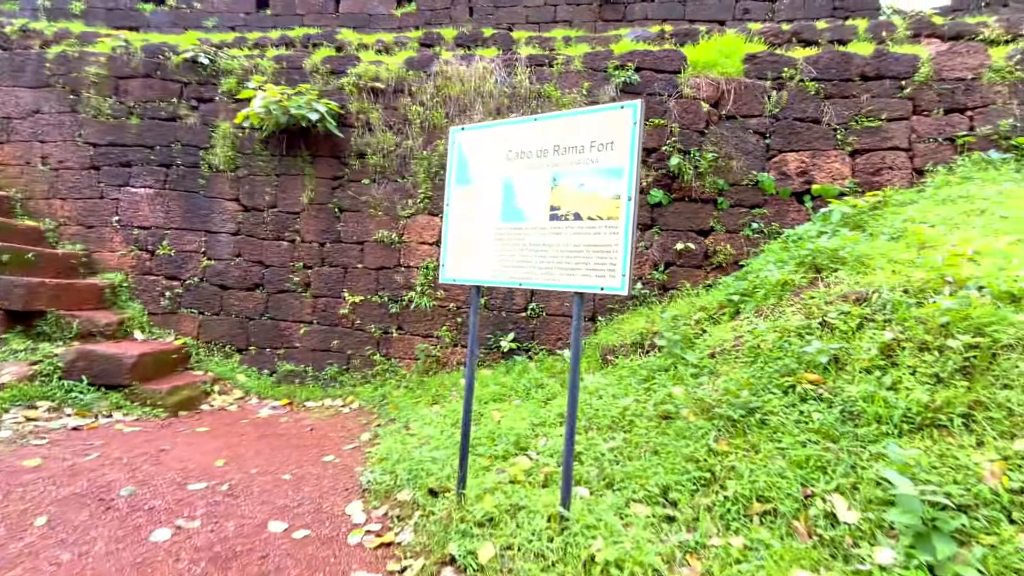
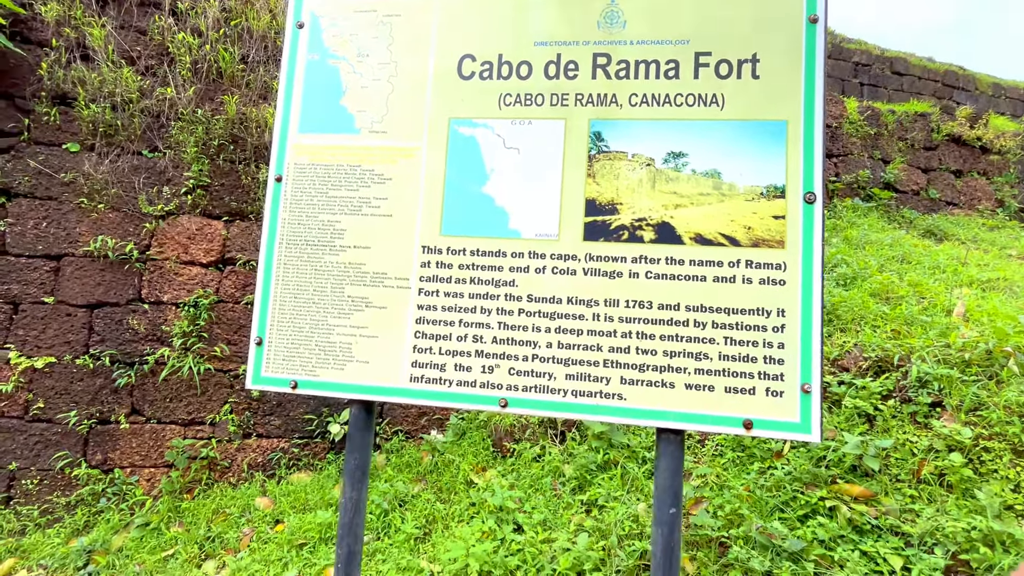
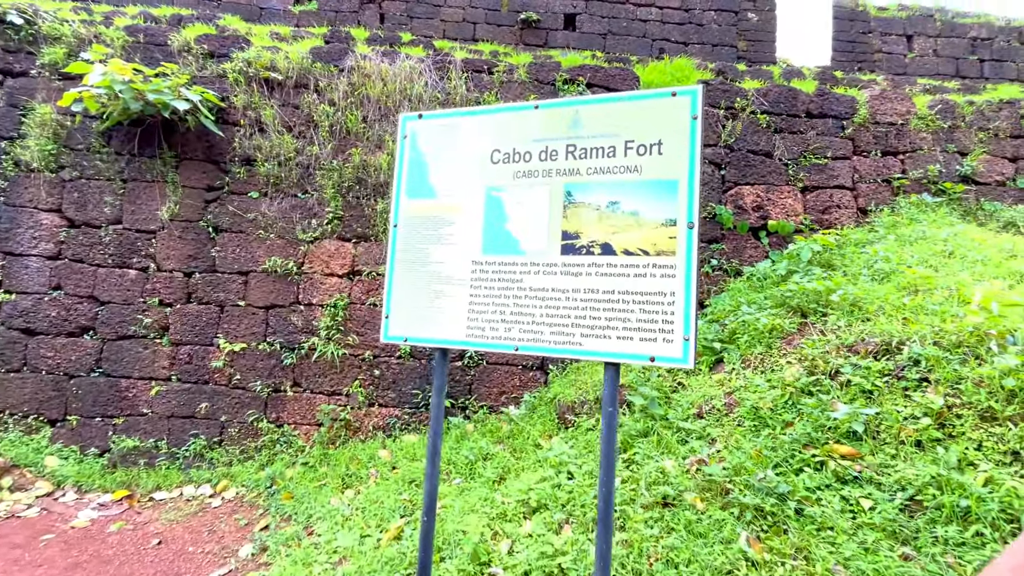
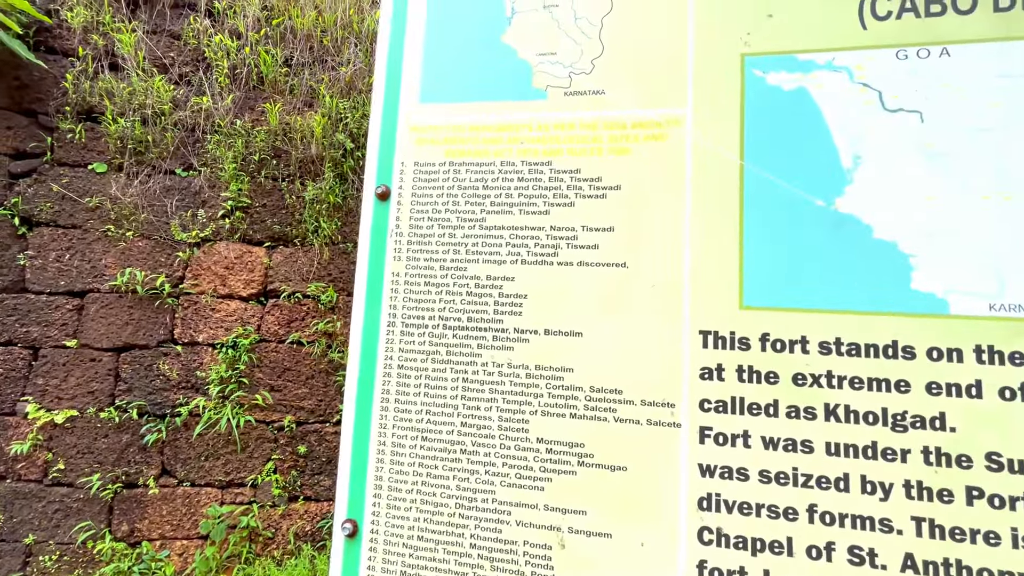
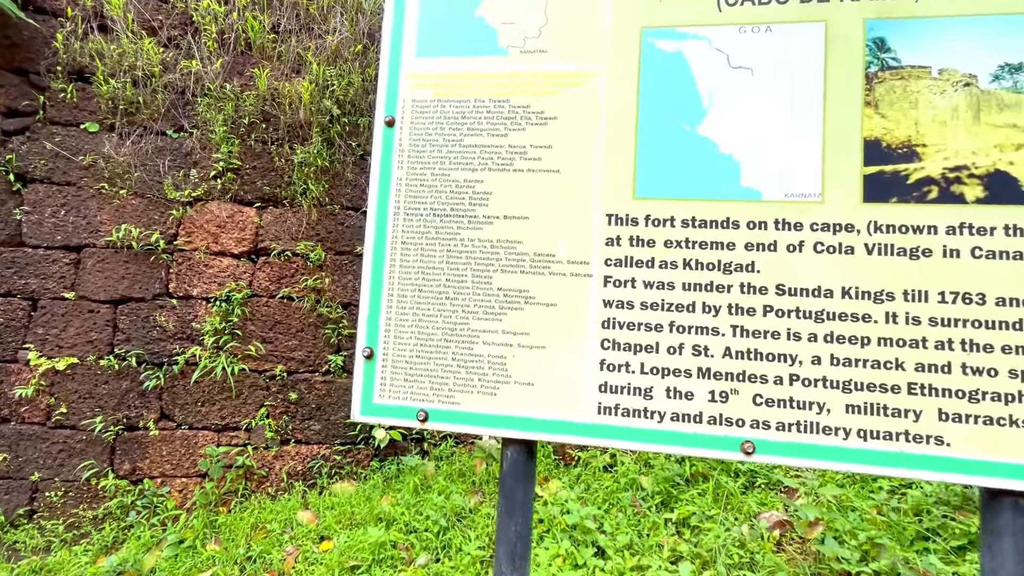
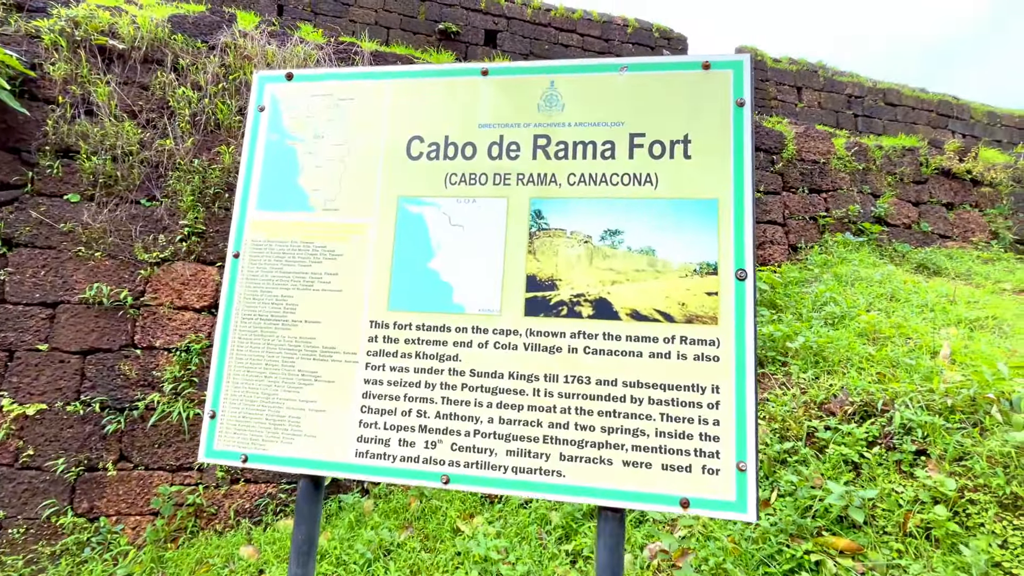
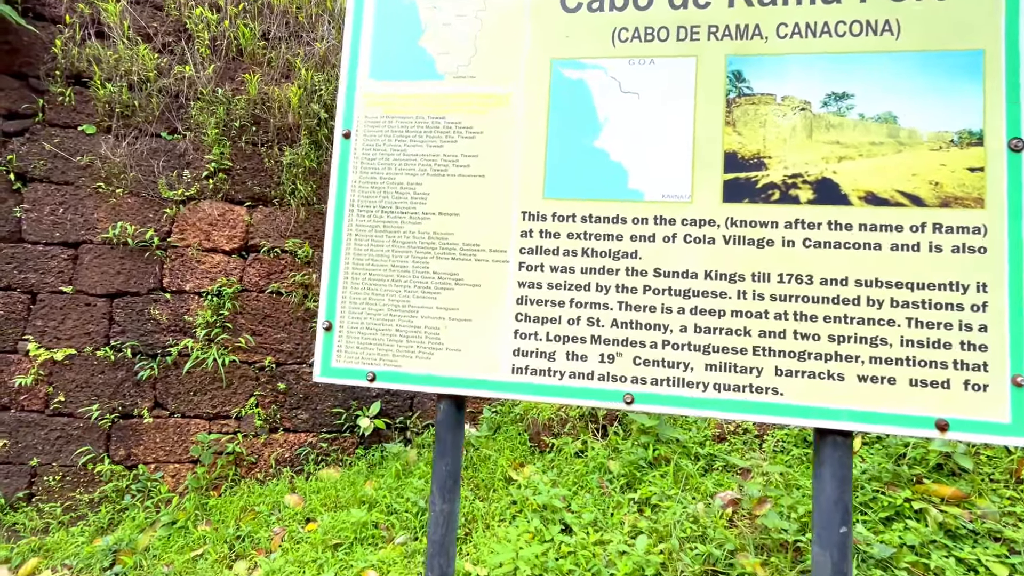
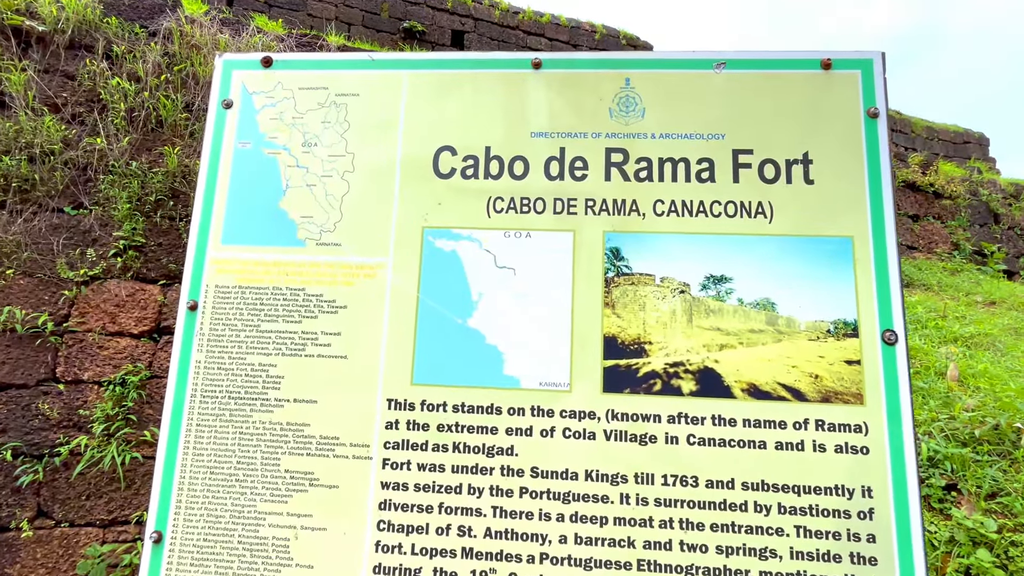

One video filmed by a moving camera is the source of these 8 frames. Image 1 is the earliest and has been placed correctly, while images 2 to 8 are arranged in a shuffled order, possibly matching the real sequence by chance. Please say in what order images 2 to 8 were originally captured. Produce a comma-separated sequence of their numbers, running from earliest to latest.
3, 6, 8, 2, 7, 5, 4
